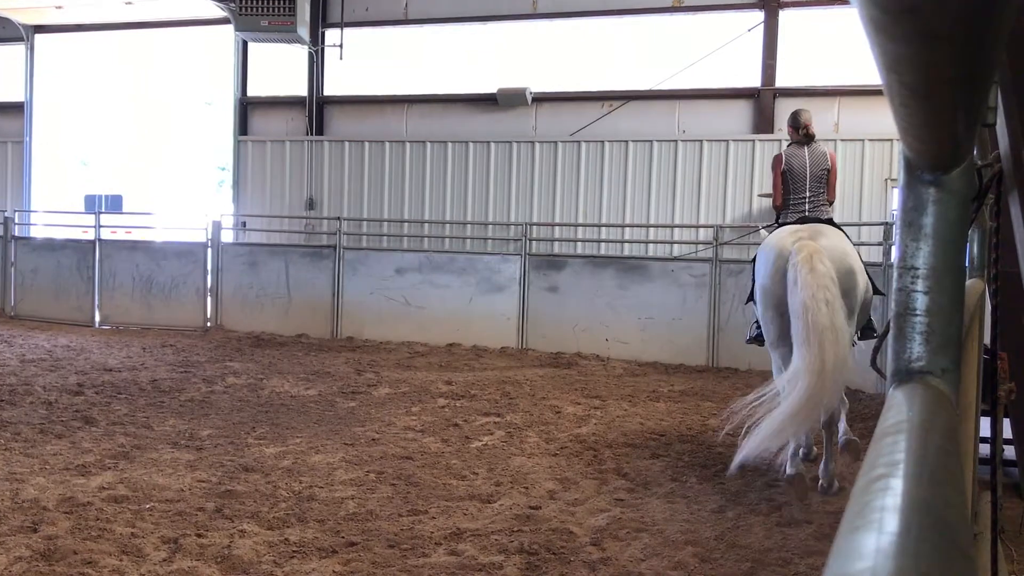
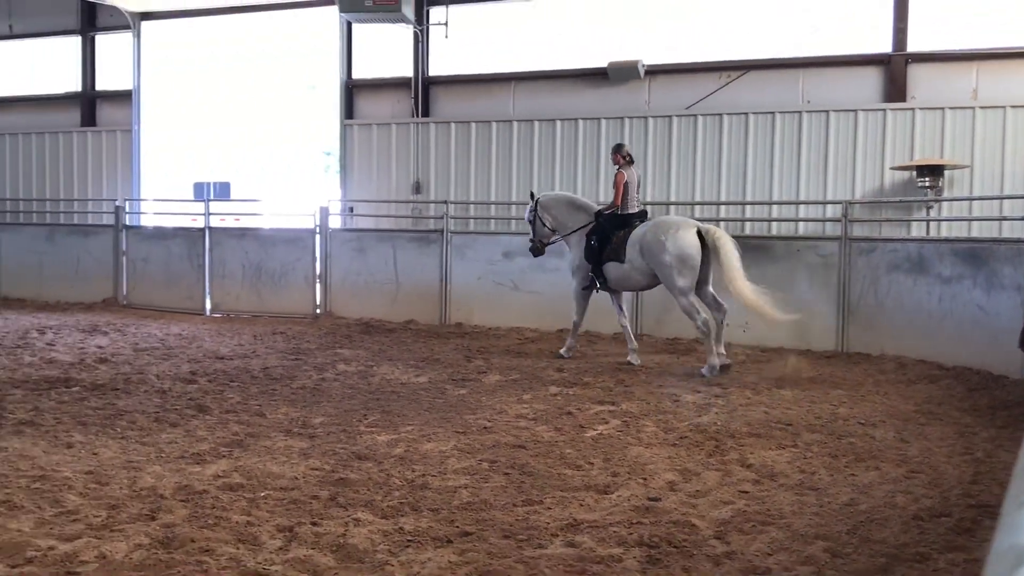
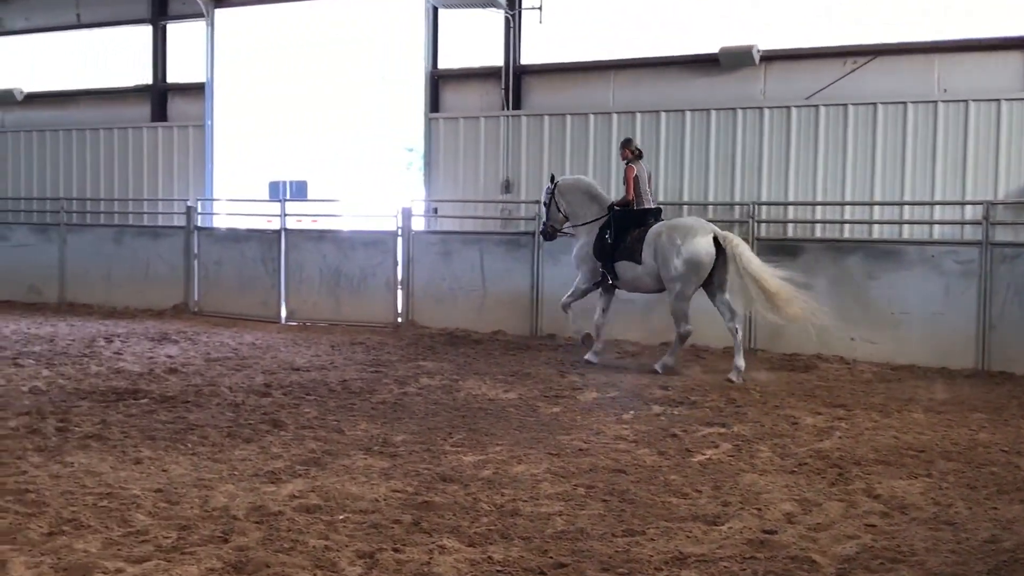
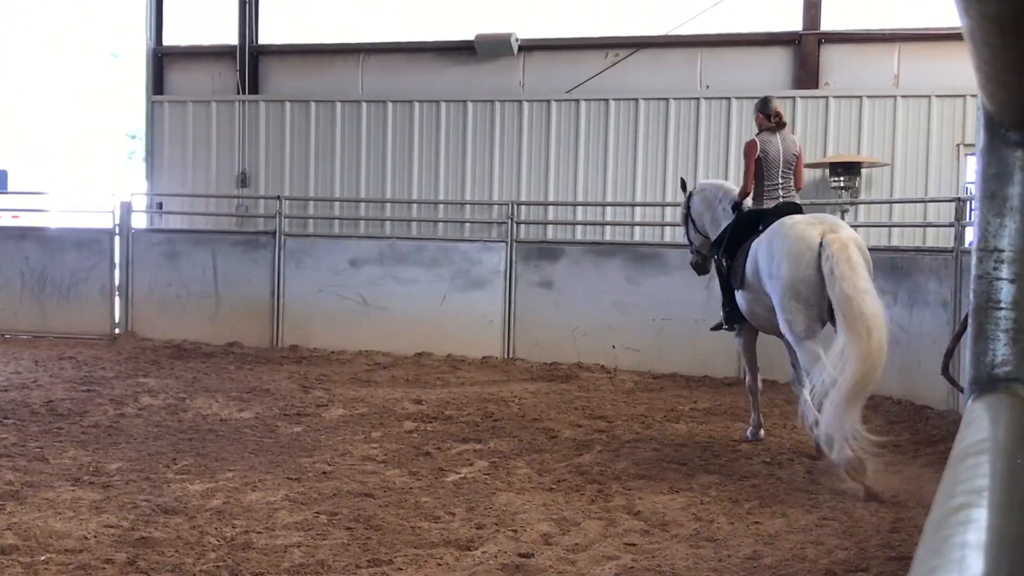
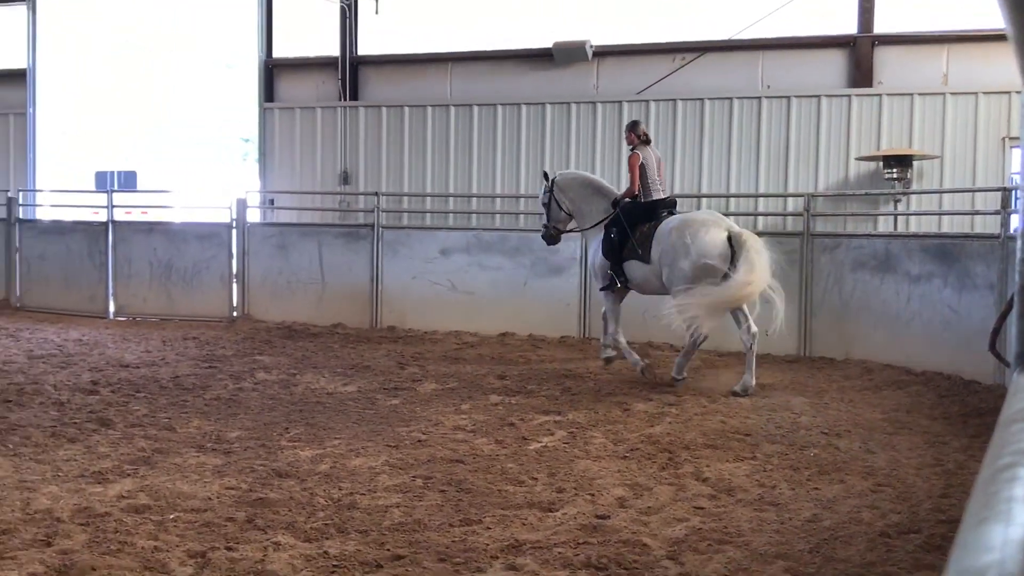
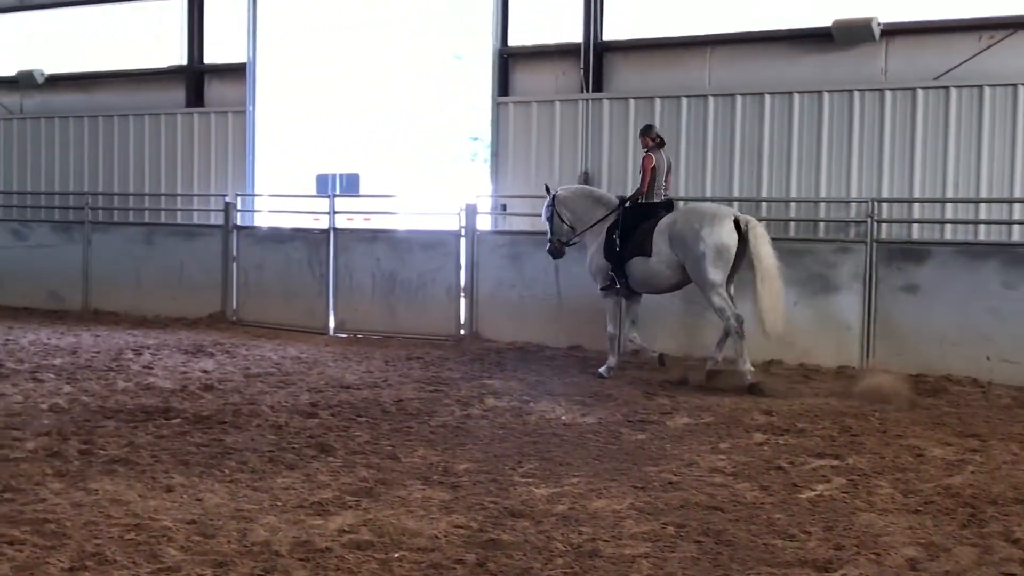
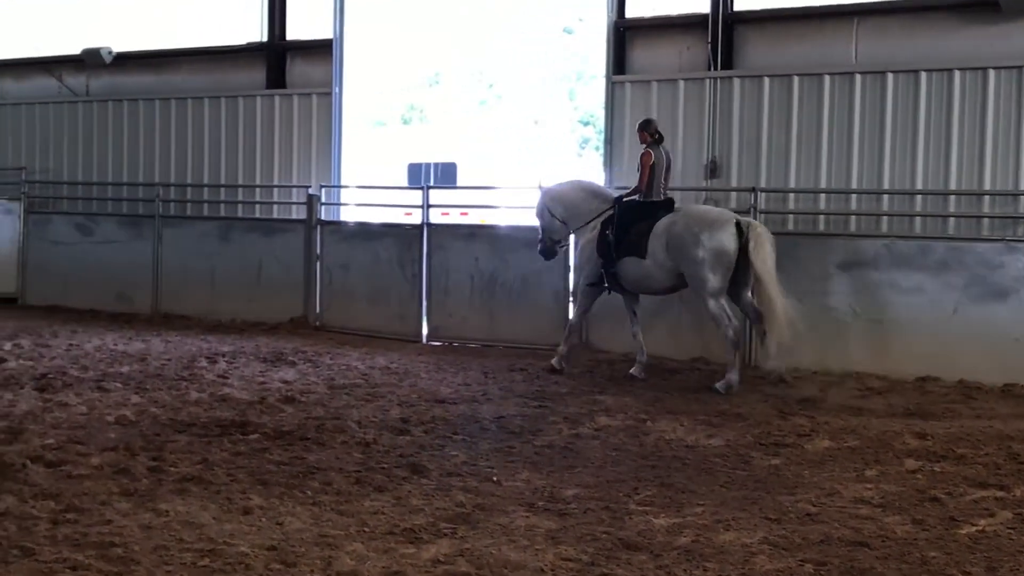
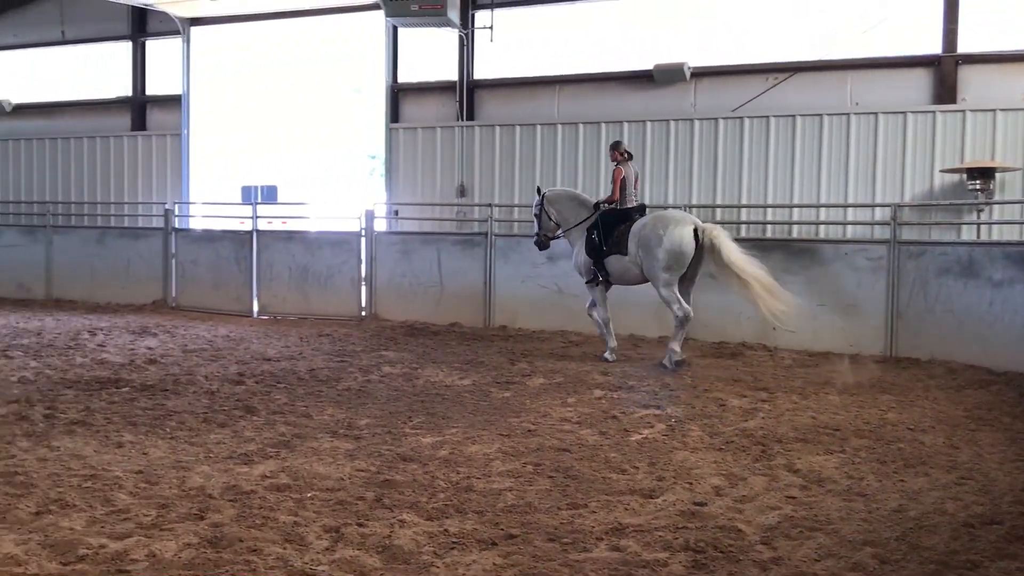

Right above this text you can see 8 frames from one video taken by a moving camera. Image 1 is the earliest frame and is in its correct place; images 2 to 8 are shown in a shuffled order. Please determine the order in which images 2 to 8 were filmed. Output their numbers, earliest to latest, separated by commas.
4, 5, 2, 8, 3, 6, 7
